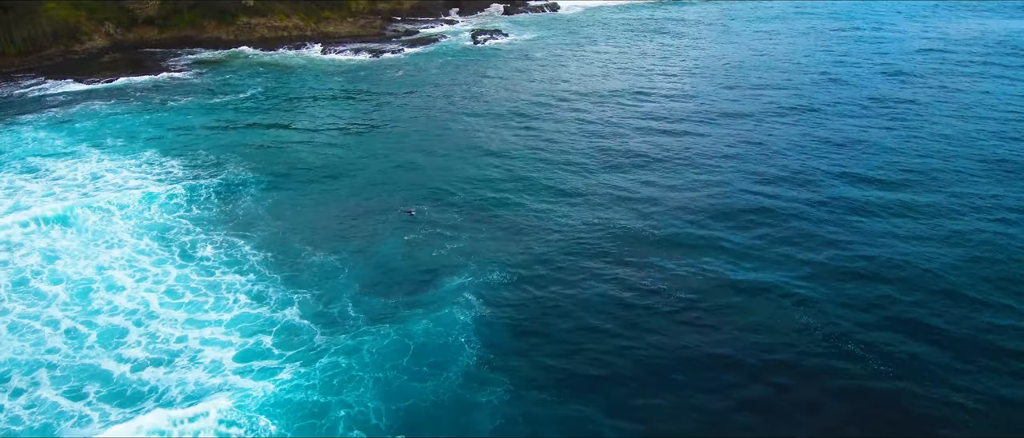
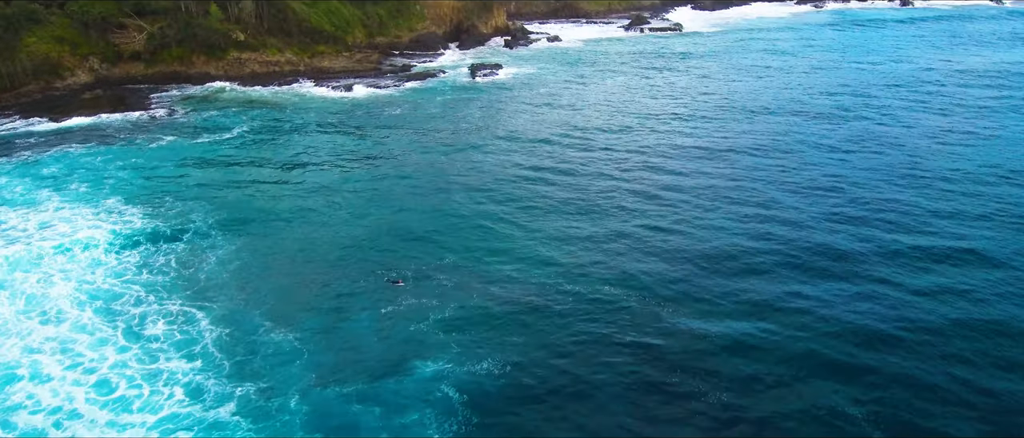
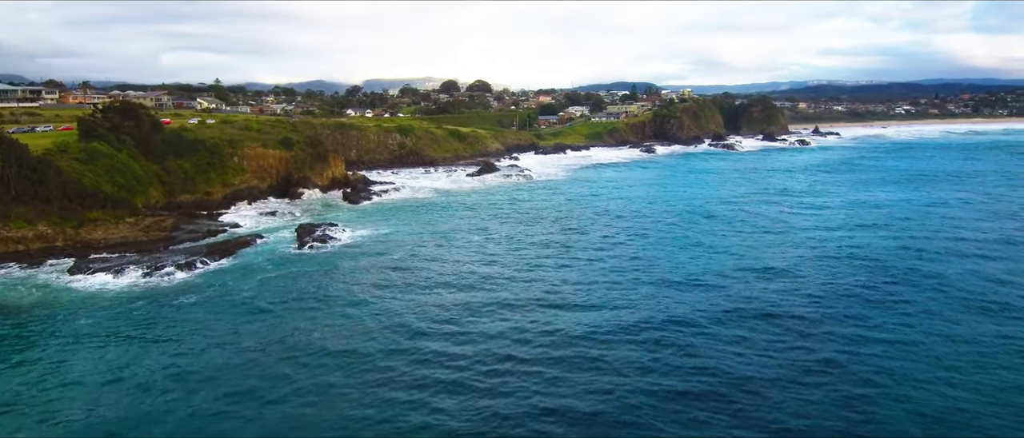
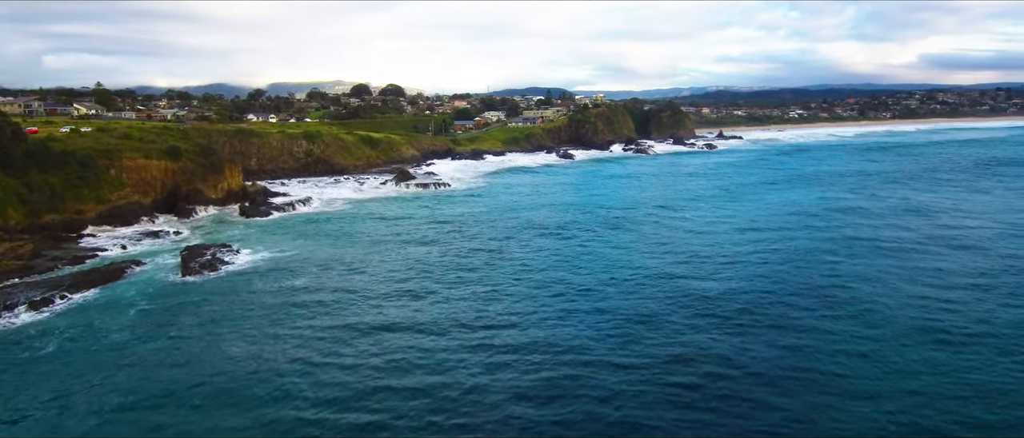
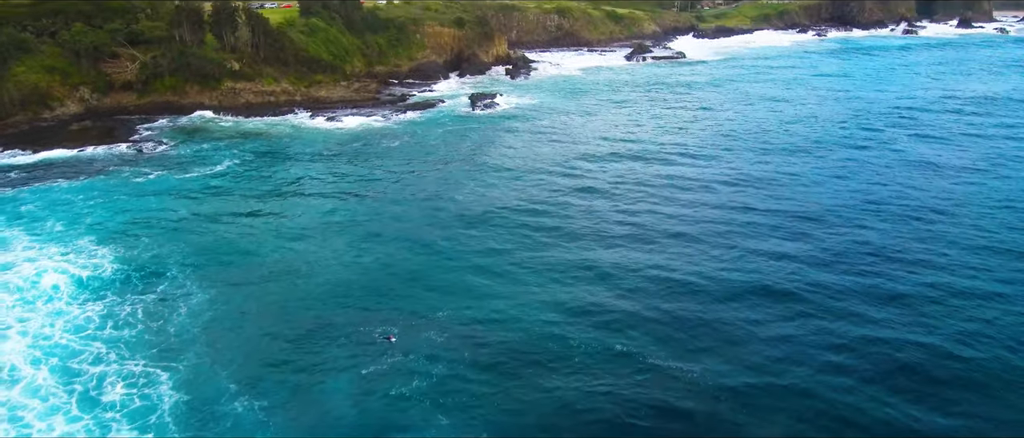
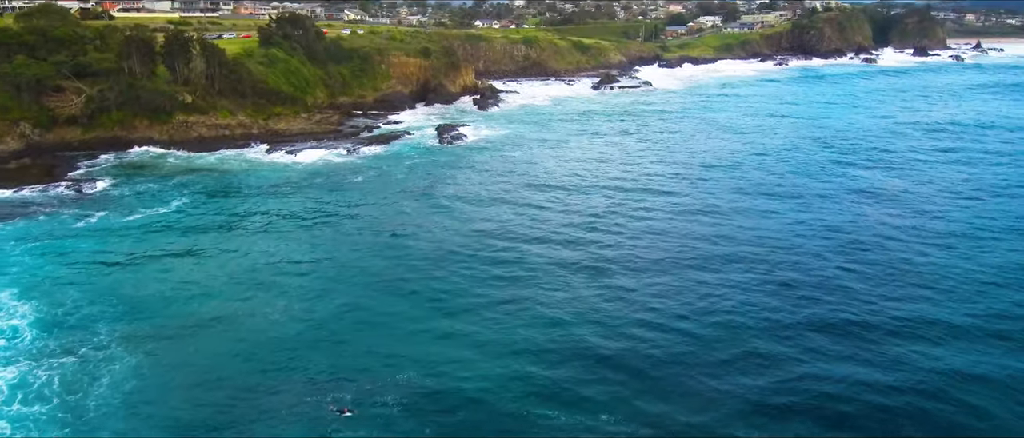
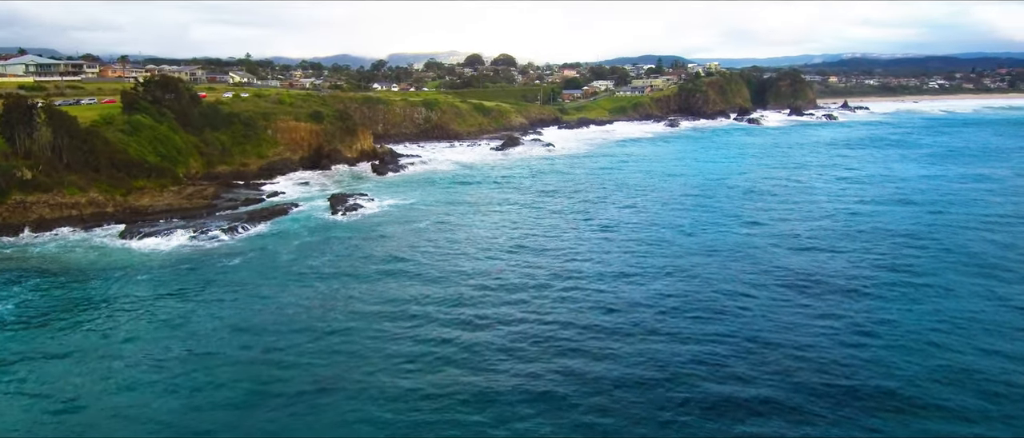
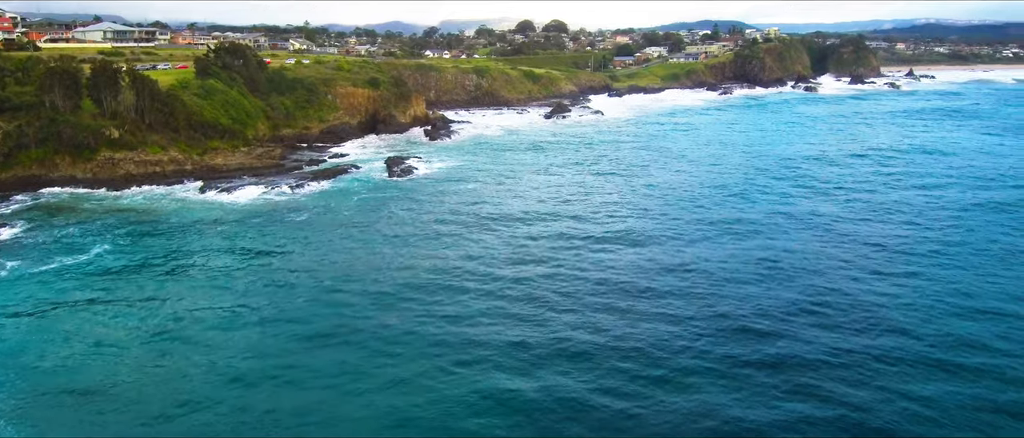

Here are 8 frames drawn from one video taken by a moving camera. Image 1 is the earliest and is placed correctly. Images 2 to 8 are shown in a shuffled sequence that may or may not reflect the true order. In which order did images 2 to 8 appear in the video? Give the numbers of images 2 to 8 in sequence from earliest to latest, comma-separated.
2, 5, 6, 8, 7, 3, 4
